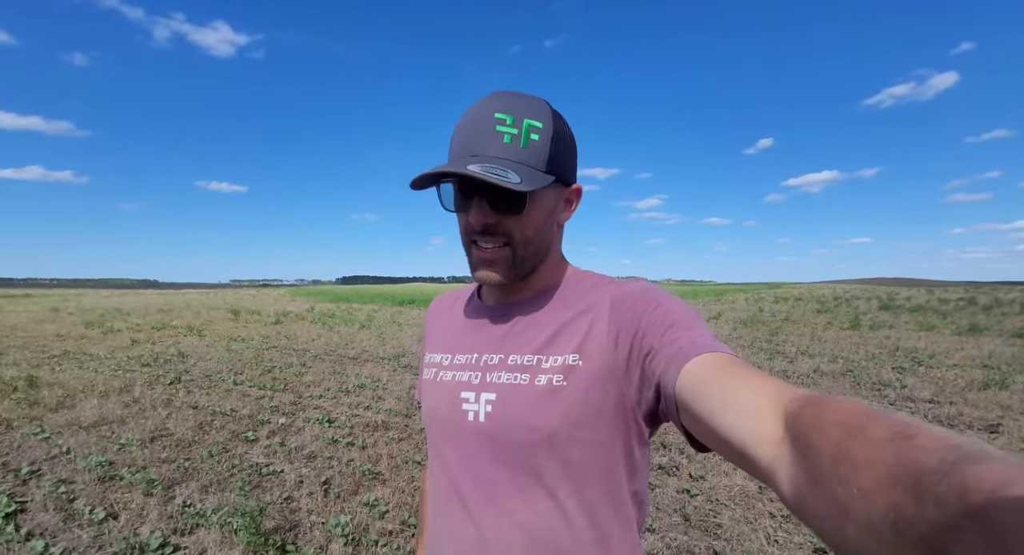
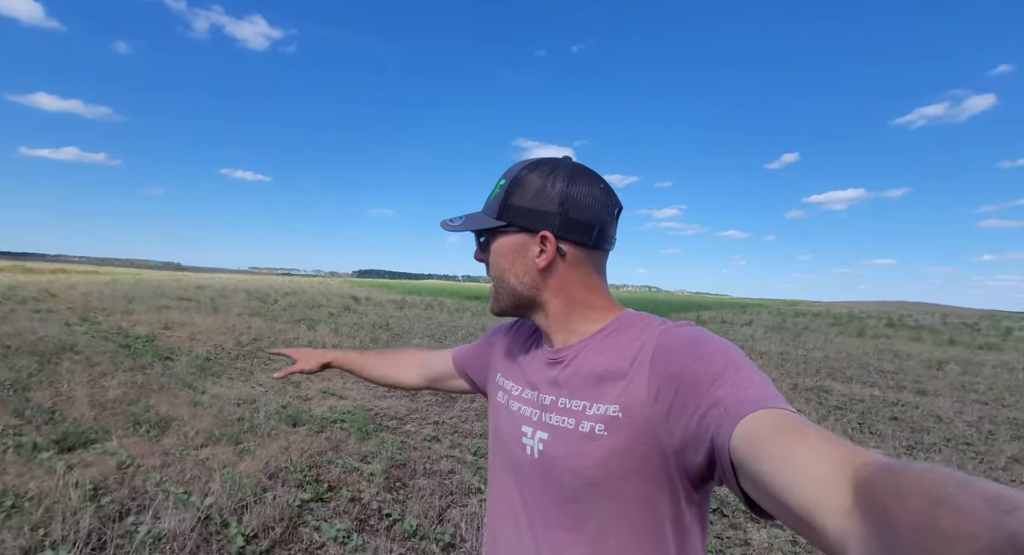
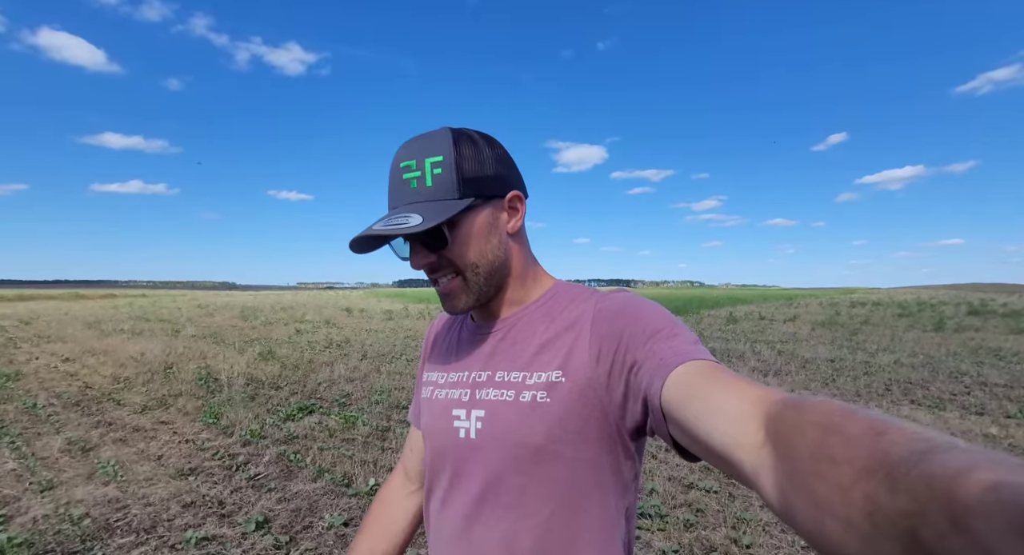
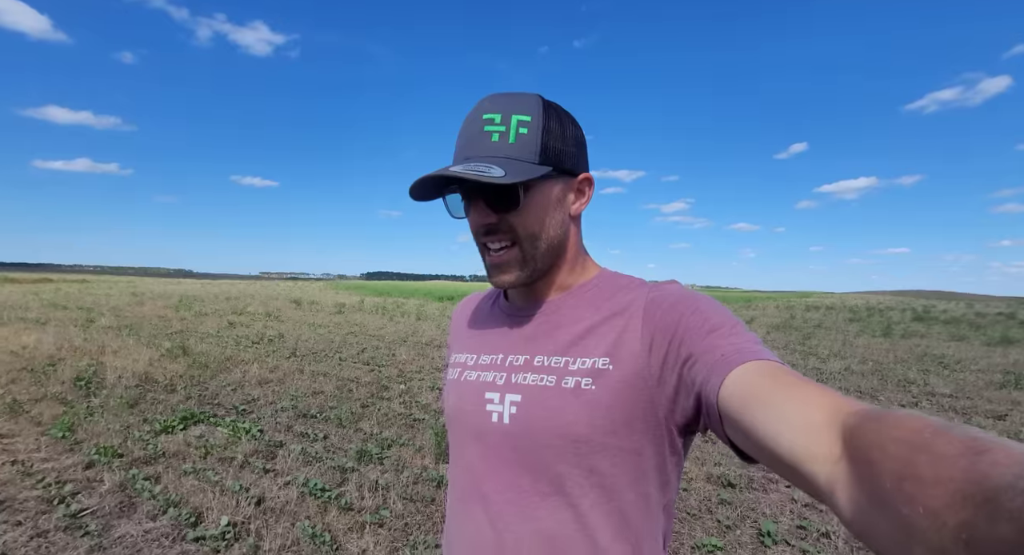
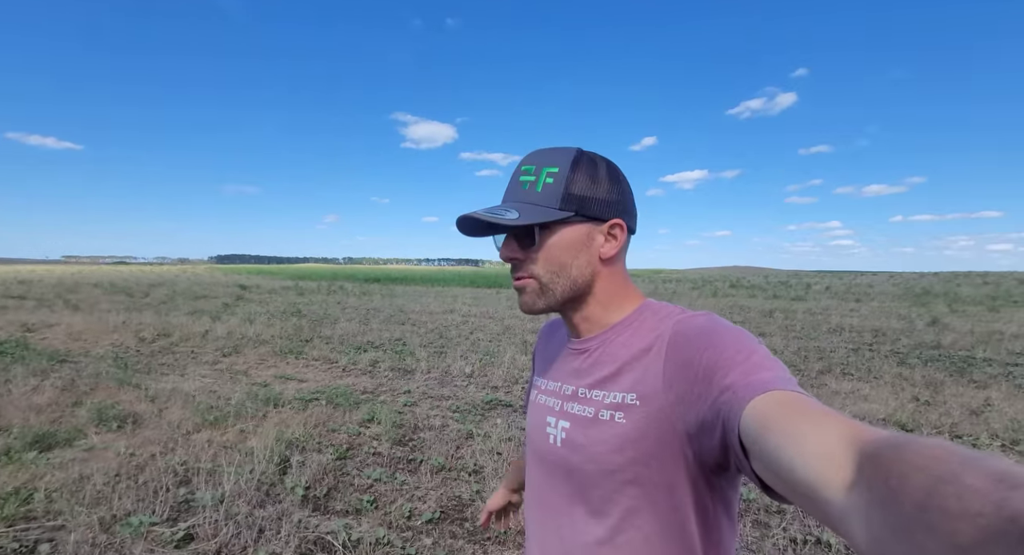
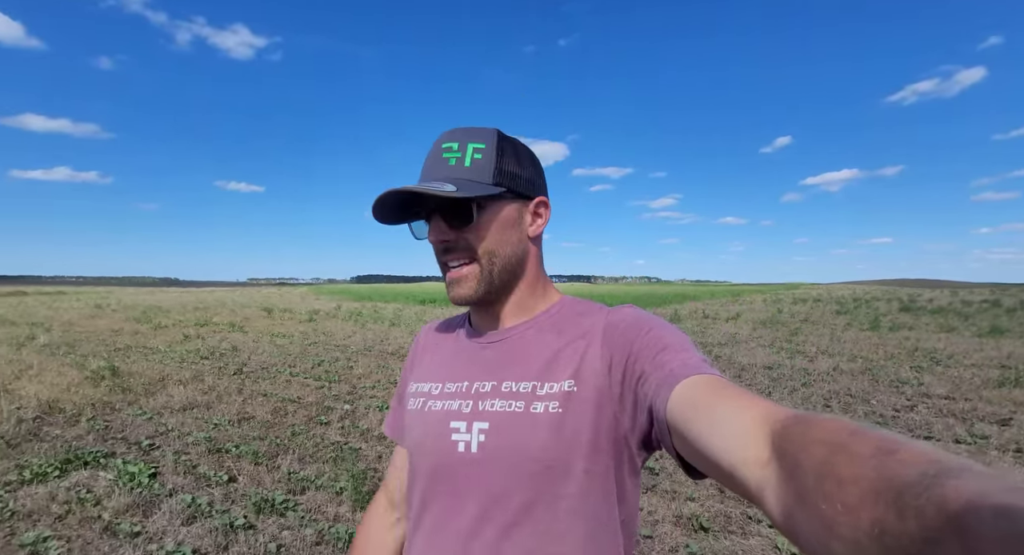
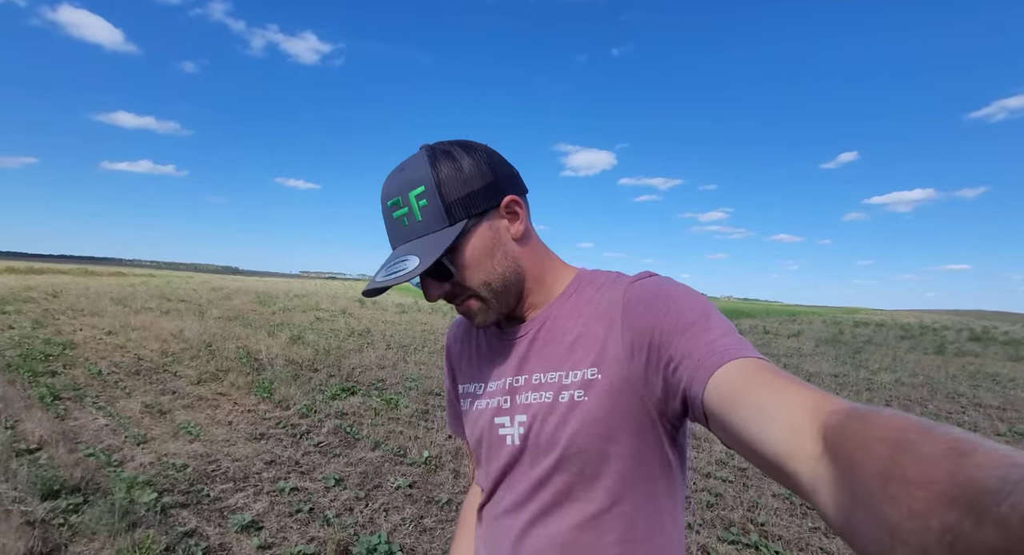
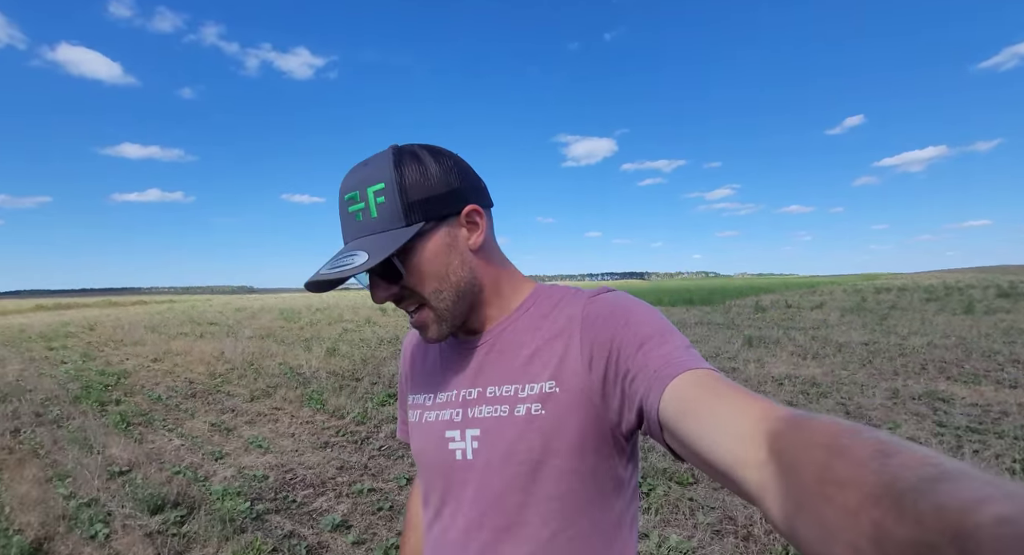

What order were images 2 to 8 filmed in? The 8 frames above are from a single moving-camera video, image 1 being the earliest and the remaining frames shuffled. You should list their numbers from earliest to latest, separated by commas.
6, 4, 3, 7, 8, 2, 5
